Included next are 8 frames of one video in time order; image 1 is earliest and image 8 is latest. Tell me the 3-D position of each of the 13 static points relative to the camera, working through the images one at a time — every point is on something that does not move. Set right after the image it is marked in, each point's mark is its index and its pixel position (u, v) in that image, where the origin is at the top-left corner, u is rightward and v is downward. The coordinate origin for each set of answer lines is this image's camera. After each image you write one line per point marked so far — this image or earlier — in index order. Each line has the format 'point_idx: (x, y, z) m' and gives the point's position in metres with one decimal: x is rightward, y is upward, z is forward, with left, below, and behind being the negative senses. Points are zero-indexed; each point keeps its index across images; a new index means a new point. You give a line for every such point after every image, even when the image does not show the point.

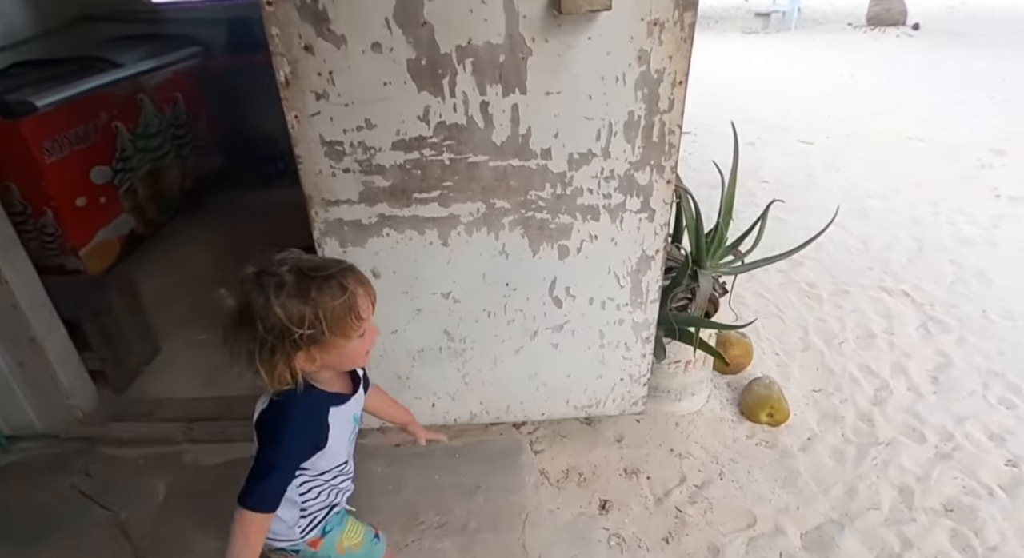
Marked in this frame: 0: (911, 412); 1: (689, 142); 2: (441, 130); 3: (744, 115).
0: (+1.3, -0.4, +1.9) m
1: (+1.4, +1.1, +4.6) m
2: (-0.1, +0.3, +1.2) m
3: (+2.0, +1.4, +5.2) m
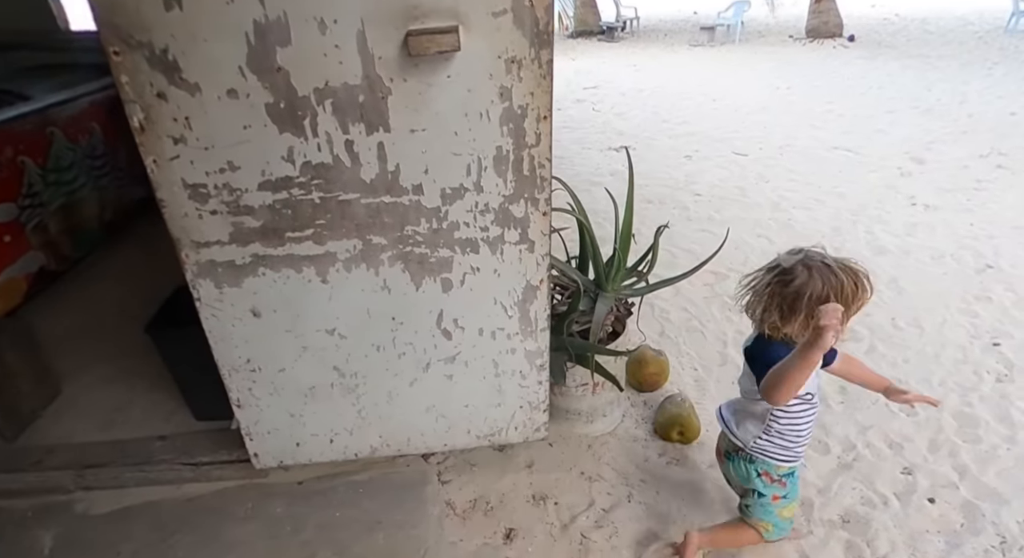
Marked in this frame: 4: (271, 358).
0: (+1.0, -0.5, +2.0) m
1: (+0.9, +1.0, +4.7) m
2: (-0.4, +0.2, +1.2) m
3: (+1.5, +1.3, +5.3) m
4: (-0.6, -0.2, +1.4) m
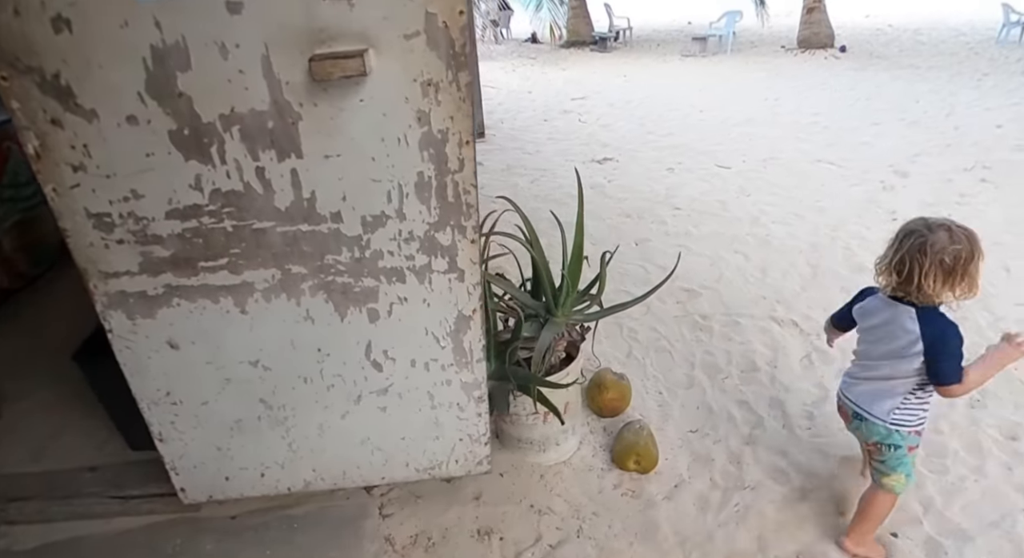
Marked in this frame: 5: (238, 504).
0: (+0.9, -0.6, +1.9) m
1: (+0.8, +0.9, +4.6) m
2: (-0.6, +0.2, +1.1) m
3: (+1.4, +1.2, +5.2) m
4: (-0.7, -0.3, +1.3) m
5: (-0.7, -0.6, +1.6) m
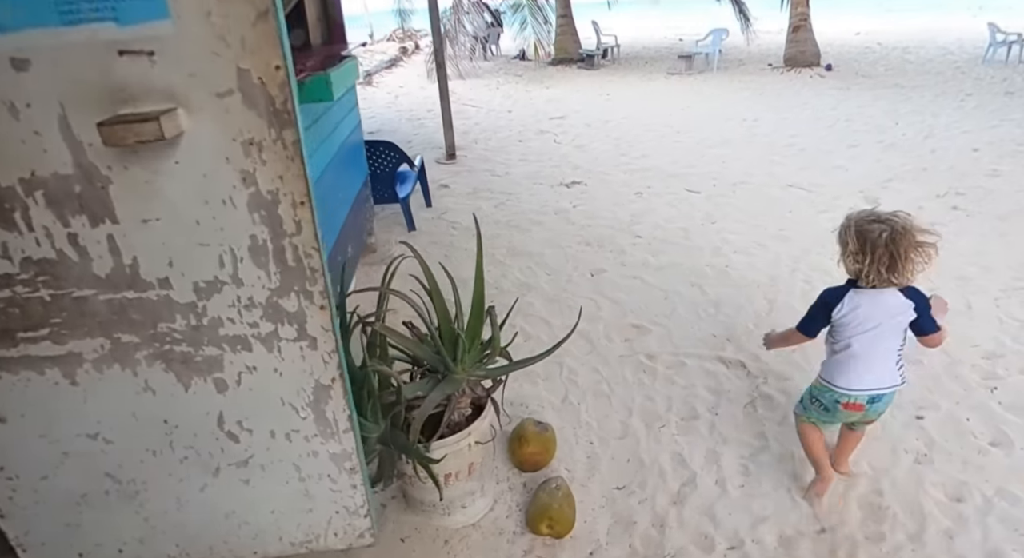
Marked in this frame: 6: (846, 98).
0: (+0.6, -0.7, +1.8) m
1: (+0.5, +0.6, +4.5) m
2: (-0.8, 0.0, +1.0) m
3: (+1.1, +1.0, +5.1) m
4: (-1.0, -0.4, +1.2) m
5: (-1.0, -0.7, +1.5) m
6: (+4.2, +2.3, +7.6) m
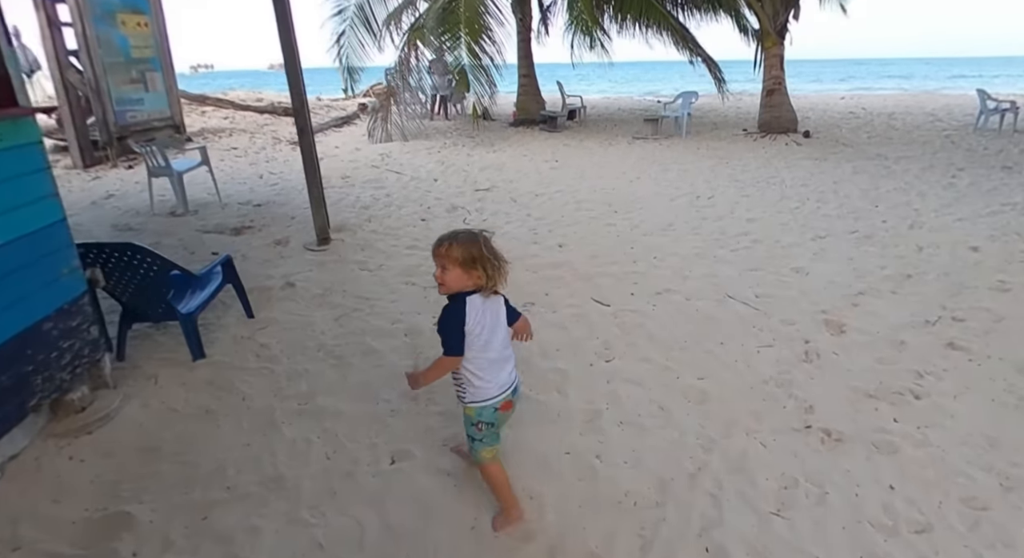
0: (-0.3, -1.2, +0.5) m
1: (-0.4, -0.1, +3.4) m
2: (-1.7, -0.4, -0.1) m
3: (+0.3, +0.1, +4.0) m
4: (-1.9, -0.9, 0.0) m
5: (-1.9, -1.2, +0.2) m
6: (+3.4, +1.2, +6.6) m
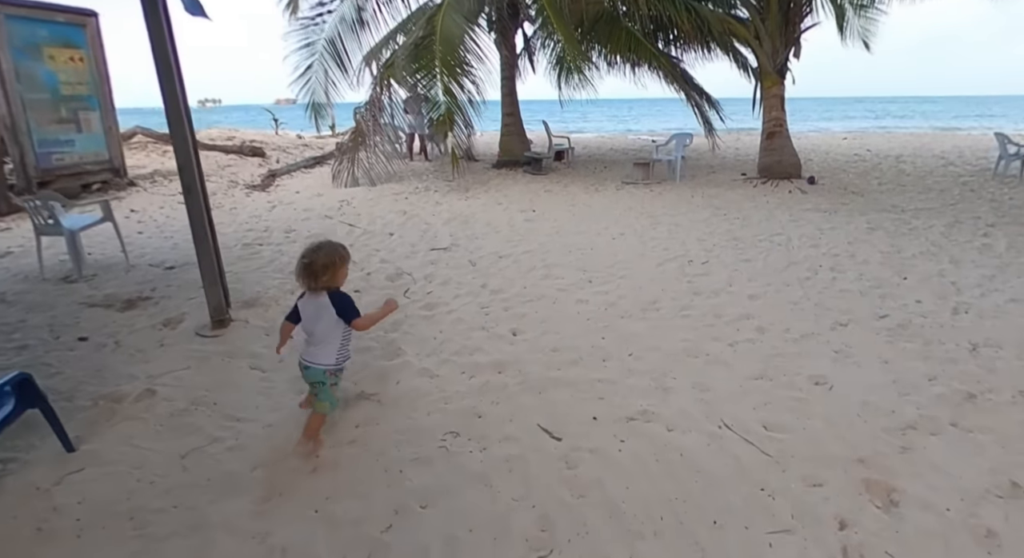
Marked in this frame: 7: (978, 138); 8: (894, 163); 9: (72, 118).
0: (-0.7, -1.6, -0.4) m
1: (-0.7, -0.6, +2.5) m
2: (-2.1, -0.7, -1.1) m
3: (-0.1, -0.4, +3.1) m
4: (-2.2, -1.2, -0.9) m
5: (-2.3, -1.5, -0.7) m
6: (+3.0, +0.5, +5.7) m
7: (+10.2, +3.1, +12.9) m
8: (+6.6, +2.0, +10.3) m
9: (-5.2, +1.9, +6.9) m
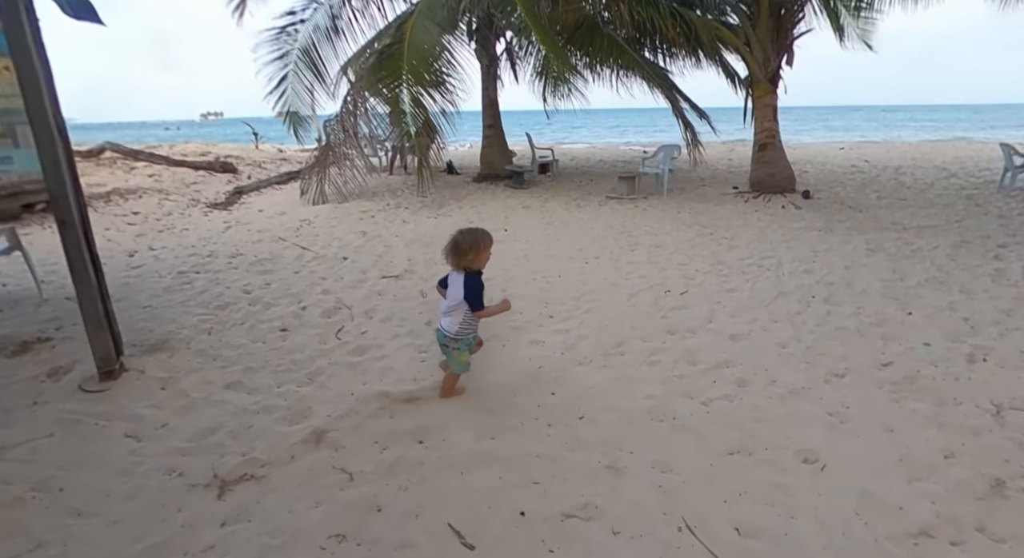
0: (-1.0, -1.7, -1.0) m
1: (-1.0, -0.8, +1.9) m
2: (-2.4, -0.9, -1.6) m
3: (-0.4, -0.6, +2.6) m
4: (-2.6, -1.3, -1.5) m
5: (-2.6, -1.7, -1.3) m
6: (+2.7, +0.2, +5.2) m
7: (+9.8, +2.7, +12.4) m
8: (+6.3, +1.7, +9.8) m
9: (-5.5, +1.6, +6.5) m
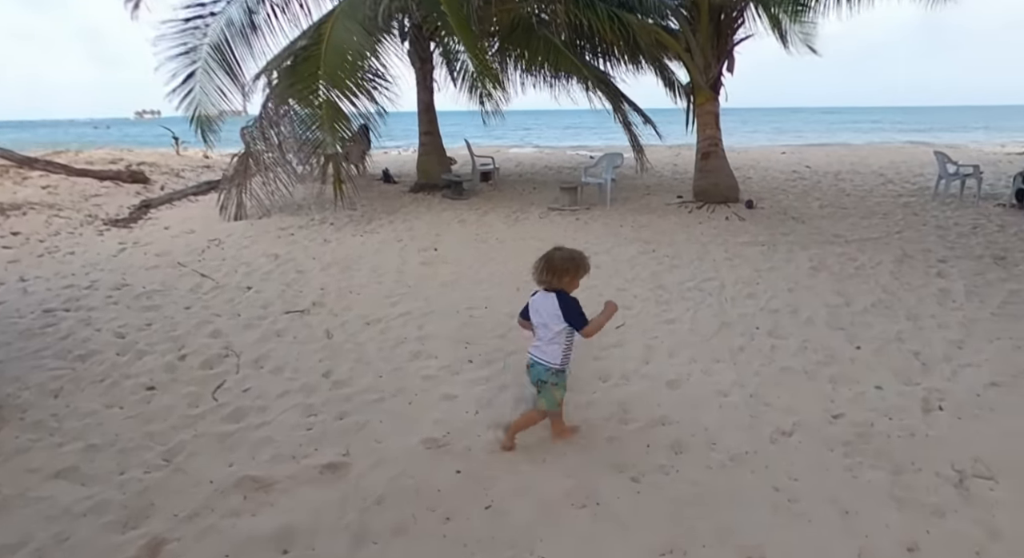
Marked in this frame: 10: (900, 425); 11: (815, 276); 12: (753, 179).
0: (-1.1, -2.0, -1.5) m
1: (-1.4, -1.1, +1.4) m
2: (-2.5, -1.1, -2.2) m
3: (-0.8, -0.9, +2.1) m
4: (-2.6, -1.6, -2.1) m
5: (-2.6, -2.0, -1.9) m
6: (+2.1, +0.1, +4.9) m
7: (+8.6, +2.7, +12.7) m
8: (+5.3, +1.6, +9.8) m
9: (-6.2, +1.3, +5.6) m
10: (+1.7, -0.6, +2.5) m
11: (+2.5, 0.0, +4.8) m
12: (+4.1, +1.7, +10.1) m
